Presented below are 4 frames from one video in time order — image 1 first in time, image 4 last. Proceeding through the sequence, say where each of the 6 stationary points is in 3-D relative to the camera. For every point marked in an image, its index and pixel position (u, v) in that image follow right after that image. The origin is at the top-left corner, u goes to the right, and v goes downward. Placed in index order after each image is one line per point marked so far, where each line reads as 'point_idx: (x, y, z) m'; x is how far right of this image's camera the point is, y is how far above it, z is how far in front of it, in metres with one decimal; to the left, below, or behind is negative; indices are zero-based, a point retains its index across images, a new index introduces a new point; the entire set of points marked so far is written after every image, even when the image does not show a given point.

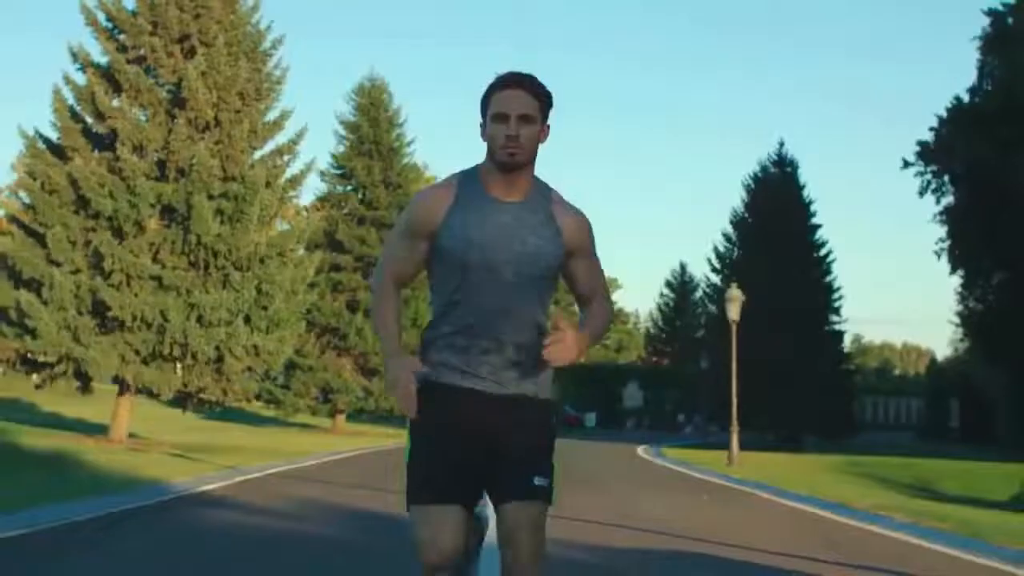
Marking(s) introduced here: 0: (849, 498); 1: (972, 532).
0: (+4.3, -2.7, +19.1) m
1: (+4.7, -2.4, +15.0) m
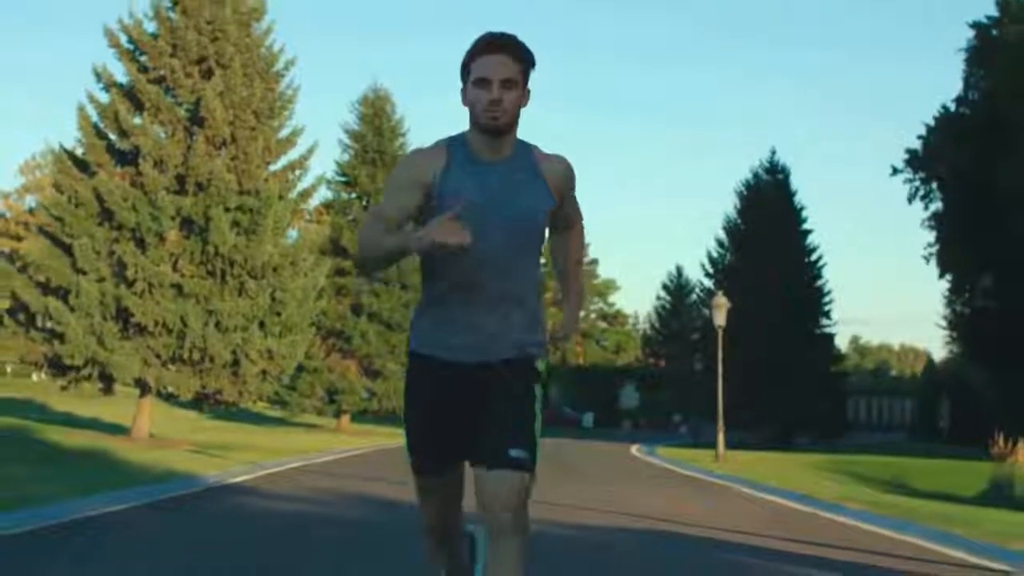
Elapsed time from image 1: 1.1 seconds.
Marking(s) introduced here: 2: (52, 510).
0: (+4.3, -2.8, +20.3) m
1: (+4.7, -2.5, +16.2) m
2: (-4.5, -2.2, +14.9) m
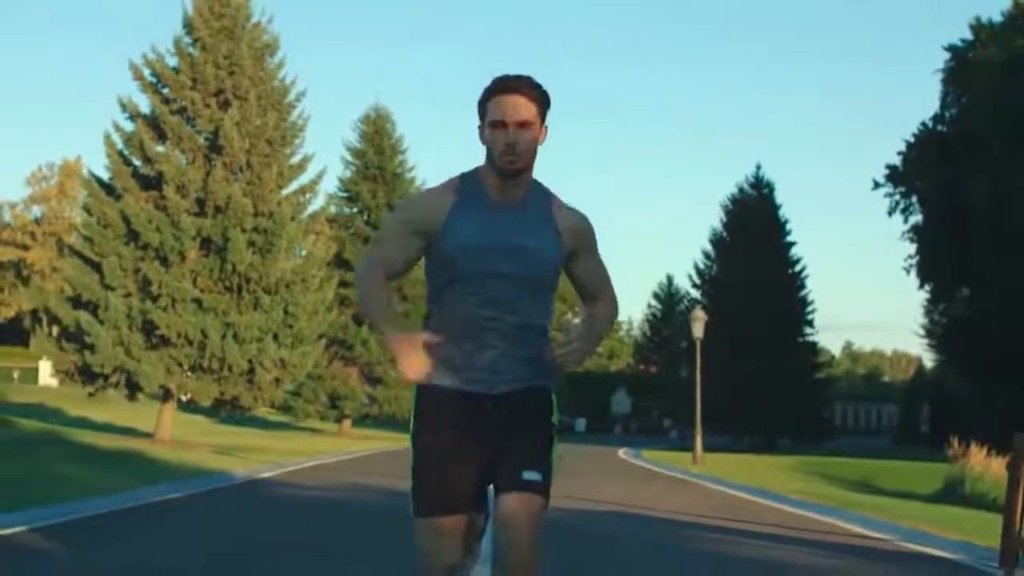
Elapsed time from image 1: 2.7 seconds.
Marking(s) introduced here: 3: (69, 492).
0: (+4.2, -3.0, +22.1) m
1: (+4.6, -2.8, +18.0) m
2: (-4.6, -2.4, +16.7) m
3: (-5.1, -2.4, +17.2) m
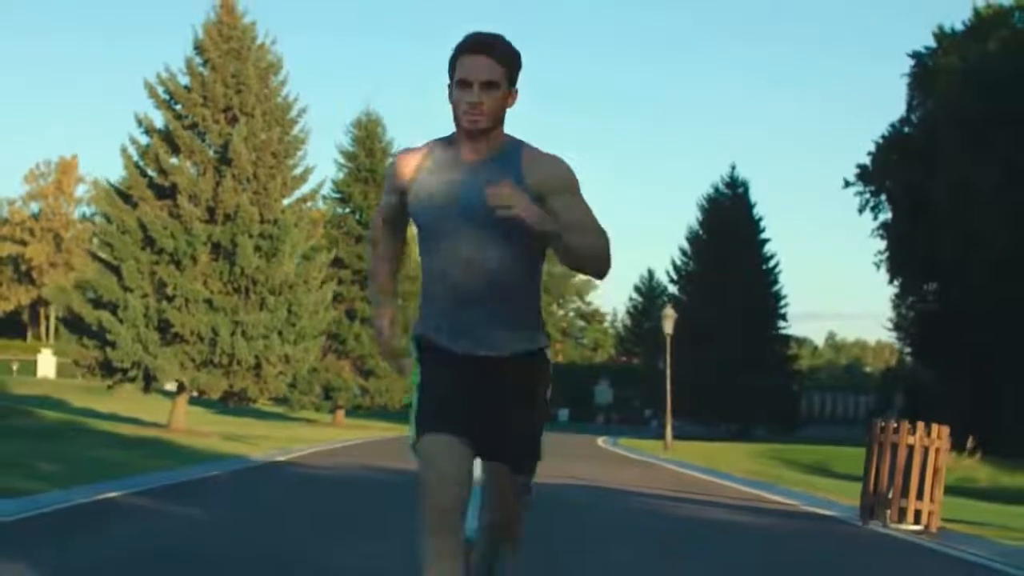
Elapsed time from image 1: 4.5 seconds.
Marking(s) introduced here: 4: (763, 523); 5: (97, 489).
0: (+4.0, -3.0, +24.2) m
1: (+4.4, -2.8, +20.1) m
2: (-4.8, -2.5, +18.7) m
3: (-5.3, -2.4, +19.2) m
4: (+2.5, -2.4, +14.6) m
5: (-5.0, -2.4, +17.8) m
